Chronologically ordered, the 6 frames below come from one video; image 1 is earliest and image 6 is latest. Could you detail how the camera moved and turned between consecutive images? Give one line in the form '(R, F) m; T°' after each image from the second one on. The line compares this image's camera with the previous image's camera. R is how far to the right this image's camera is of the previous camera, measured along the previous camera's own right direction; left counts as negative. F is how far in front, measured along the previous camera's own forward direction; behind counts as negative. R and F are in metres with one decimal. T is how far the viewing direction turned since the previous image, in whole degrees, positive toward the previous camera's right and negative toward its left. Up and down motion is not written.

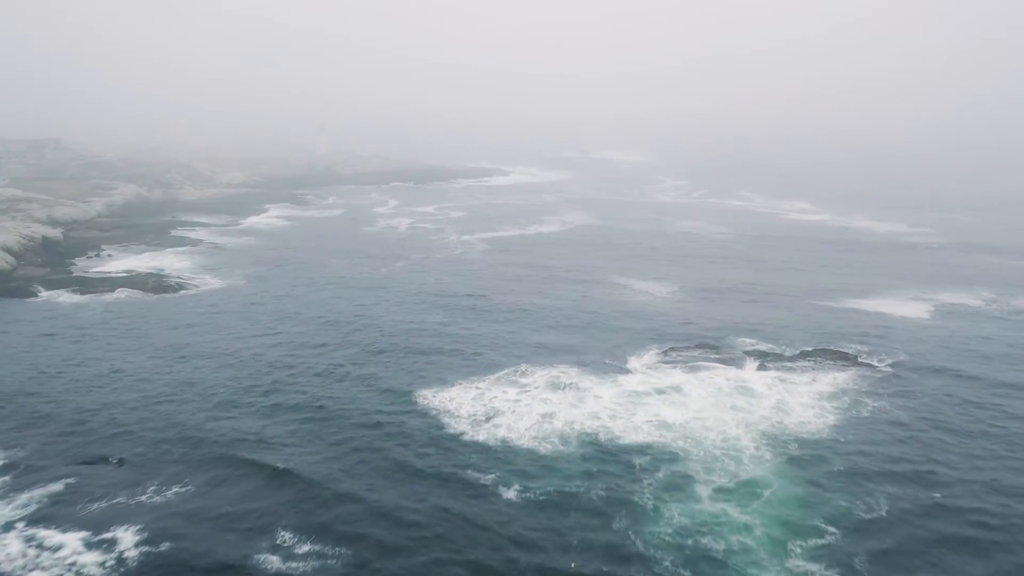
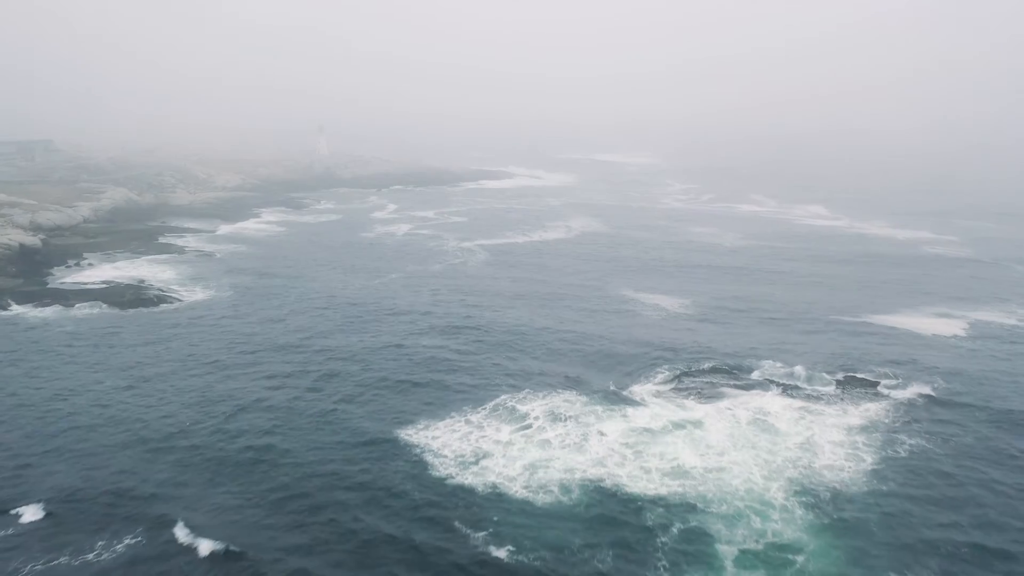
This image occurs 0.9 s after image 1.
(+0.3, +3.3) m; 0°
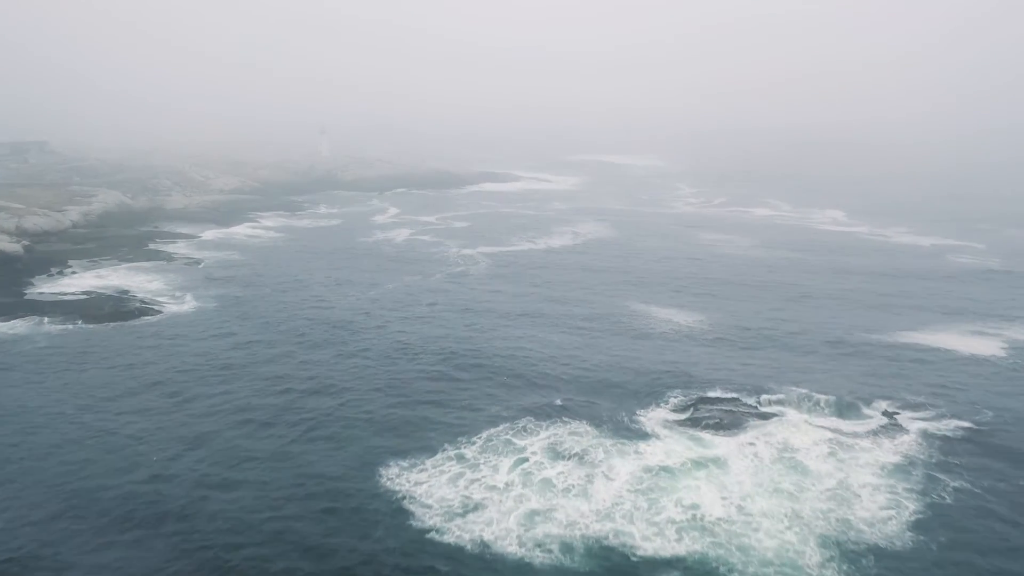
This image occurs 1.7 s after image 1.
(+0.3, +3.1) m; -1°
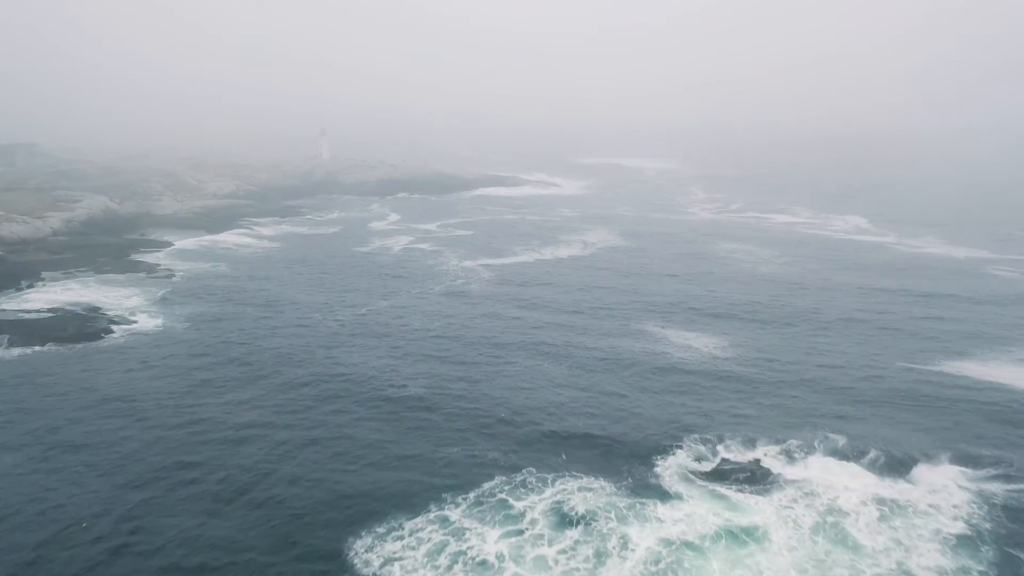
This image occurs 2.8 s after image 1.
(+0.4, +4.2) m; -1°
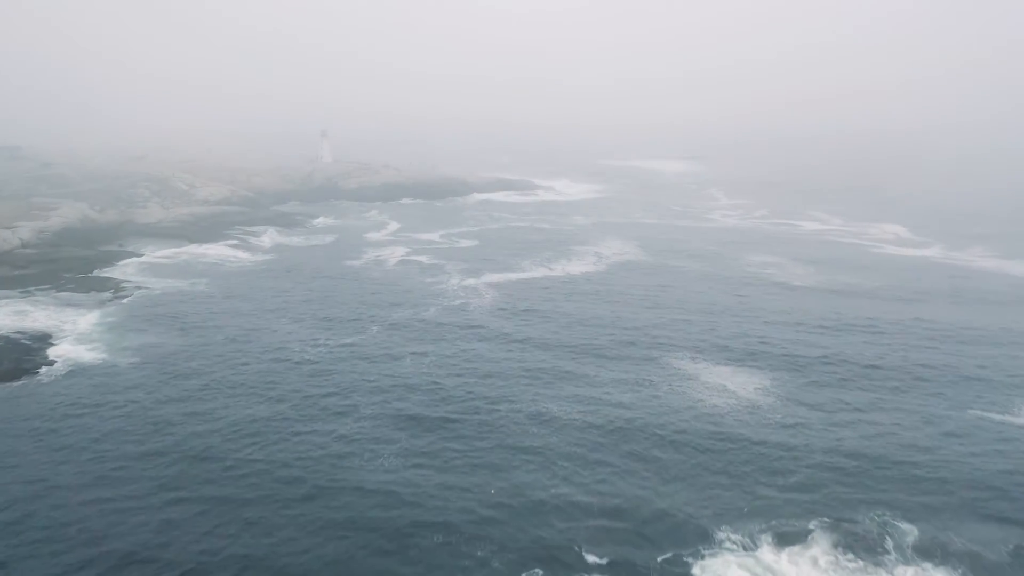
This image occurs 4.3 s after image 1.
(+0.5, +6.0) m; -1°
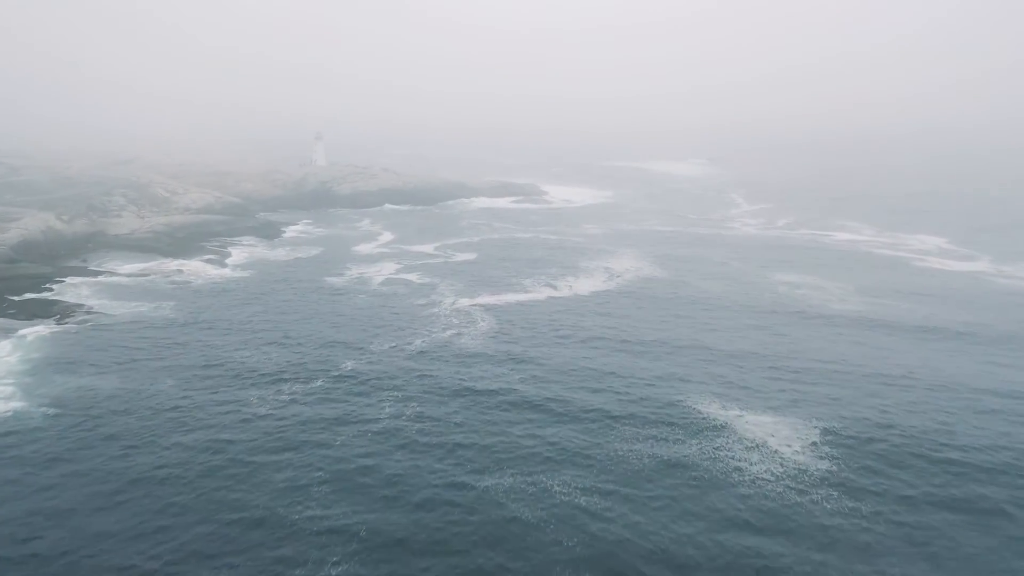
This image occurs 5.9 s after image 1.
(+0.6, +6.3) m; -1°
